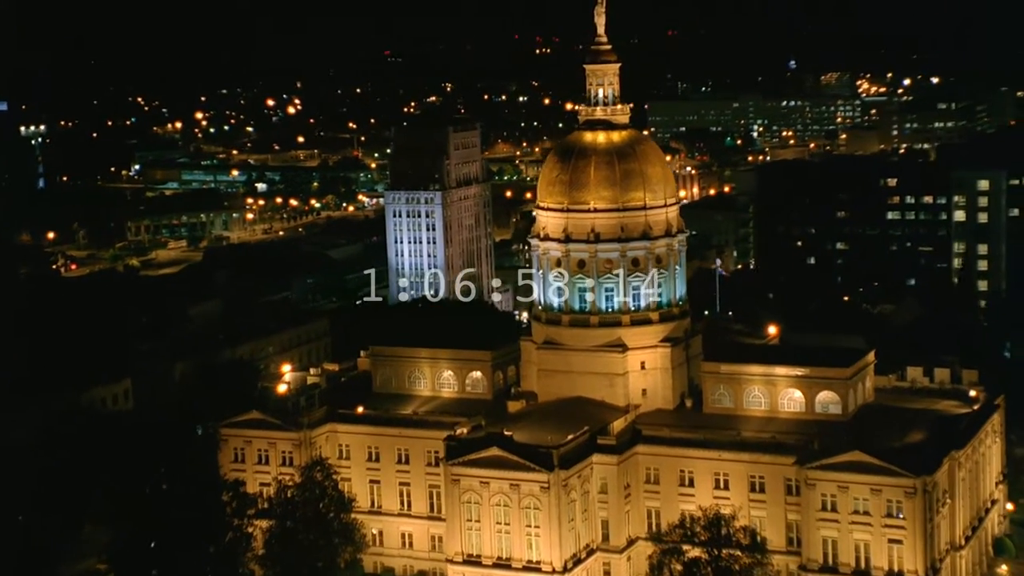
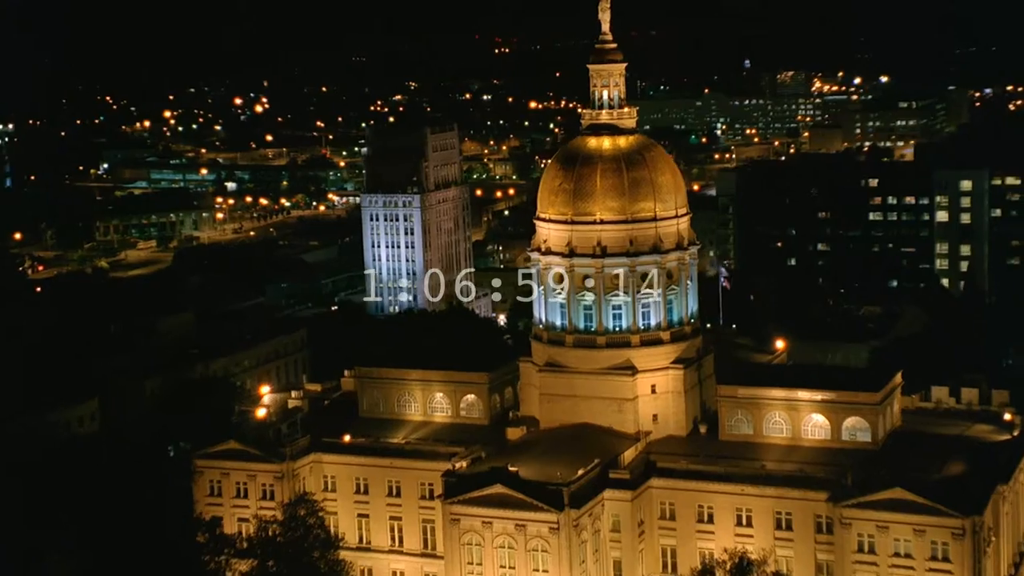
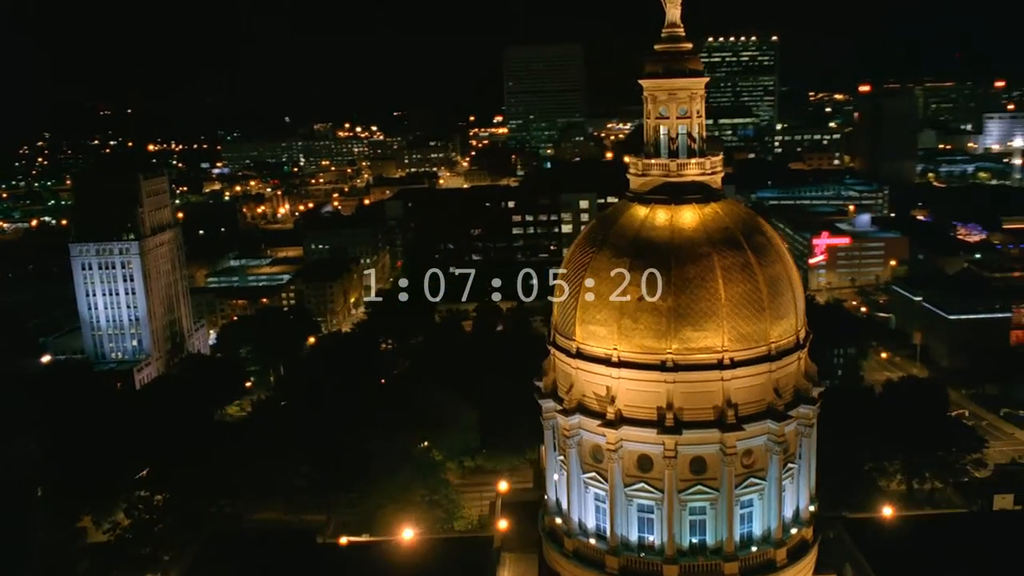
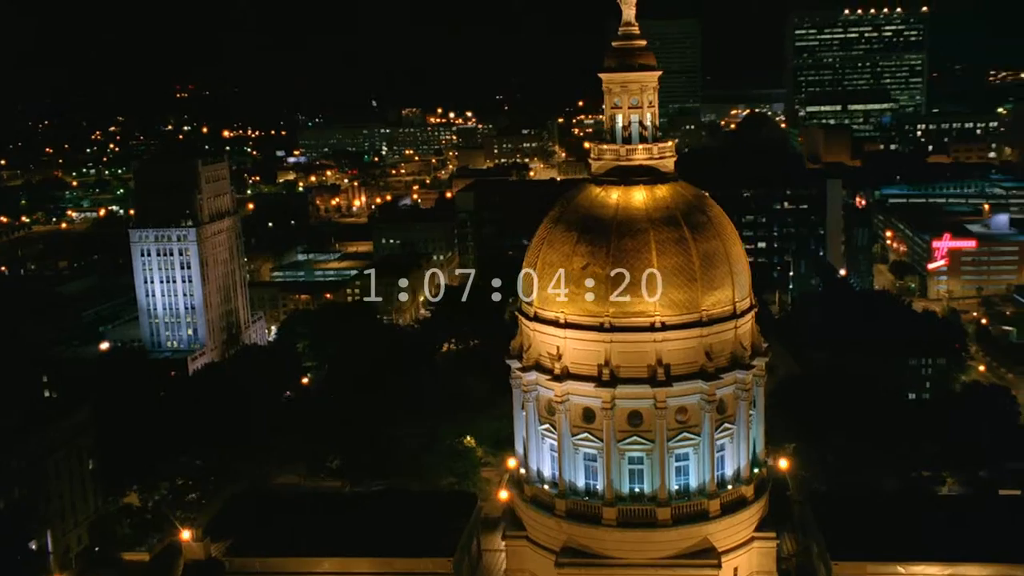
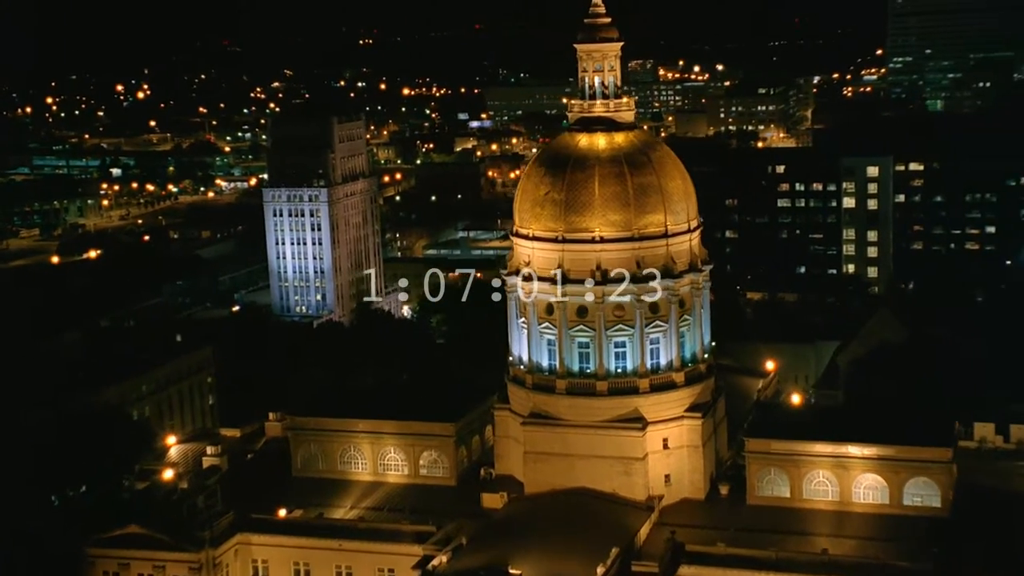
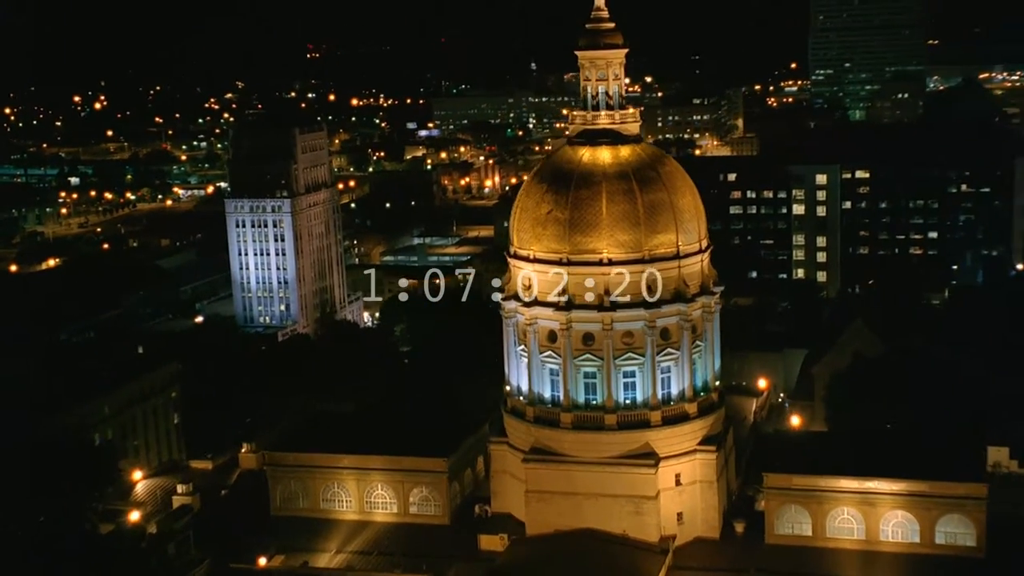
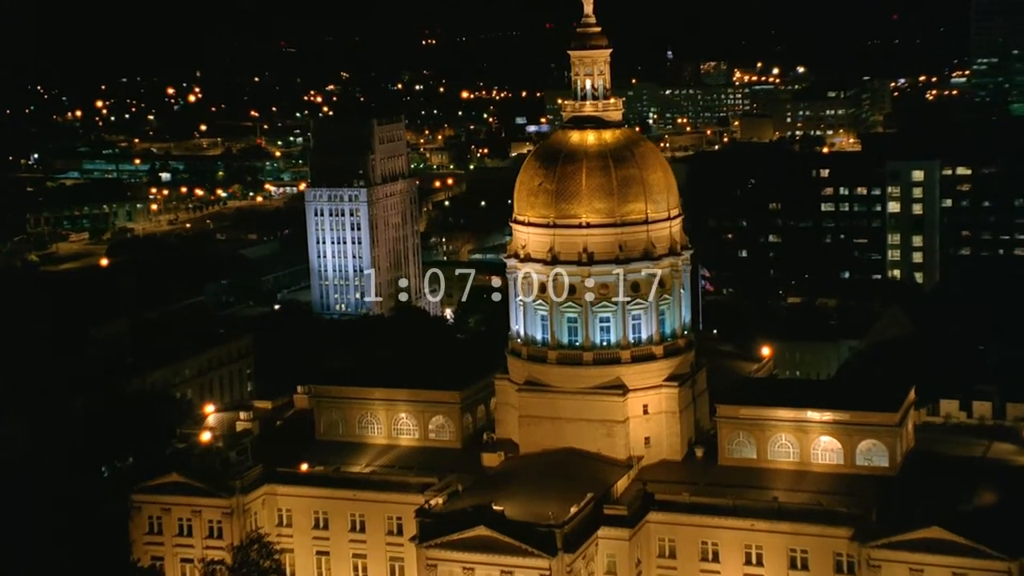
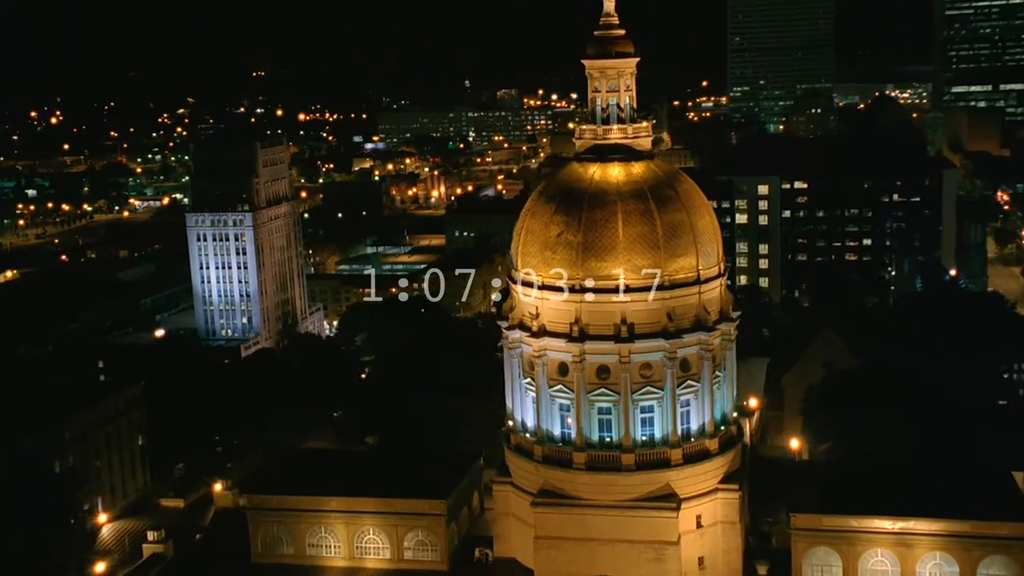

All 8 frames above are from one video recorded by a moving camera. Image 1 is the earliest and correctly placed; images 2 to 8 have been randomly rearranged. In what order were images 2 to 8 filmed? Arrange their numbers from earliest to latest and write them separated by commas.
2, 7, 5, 6, 8, 4, 3
